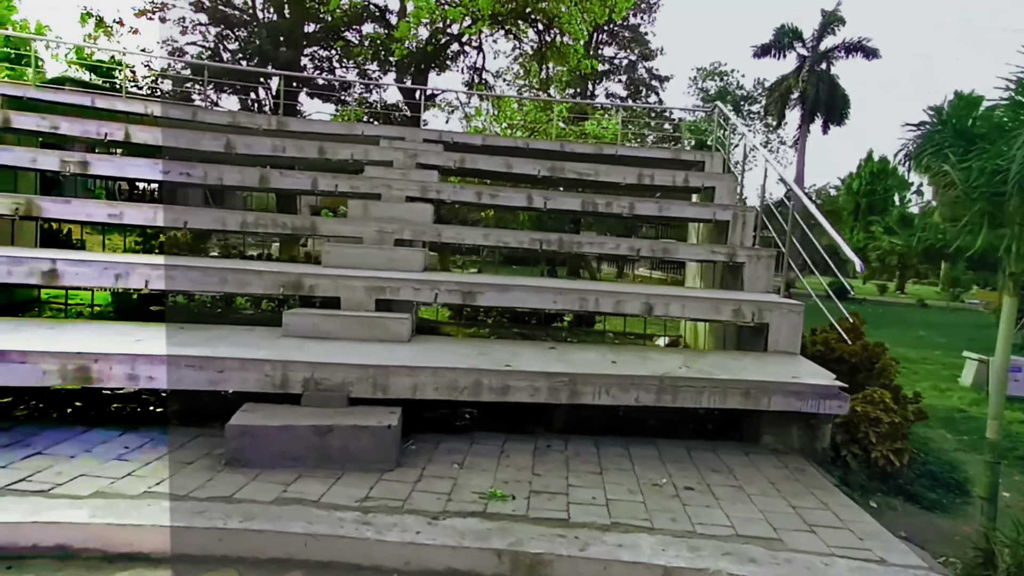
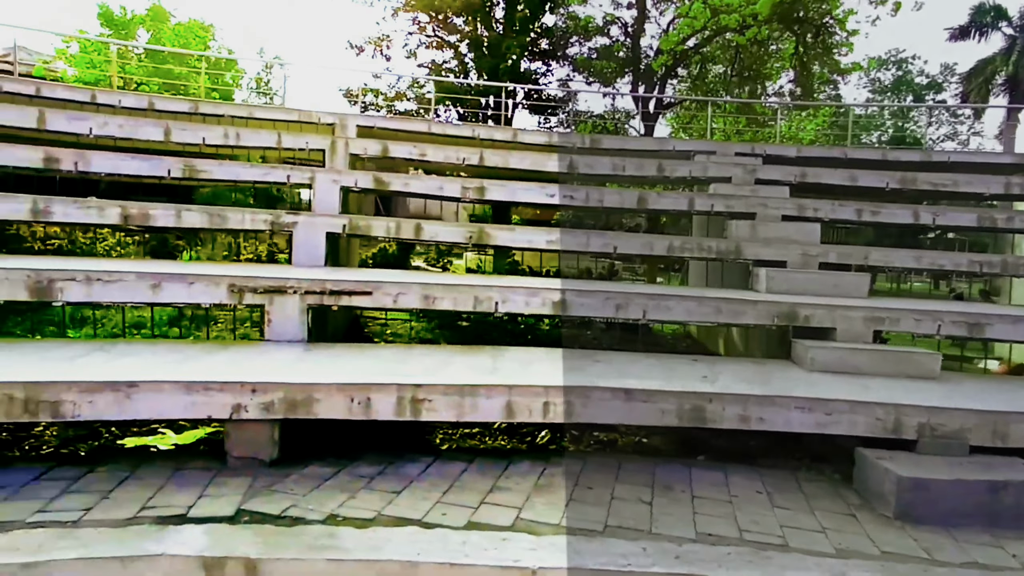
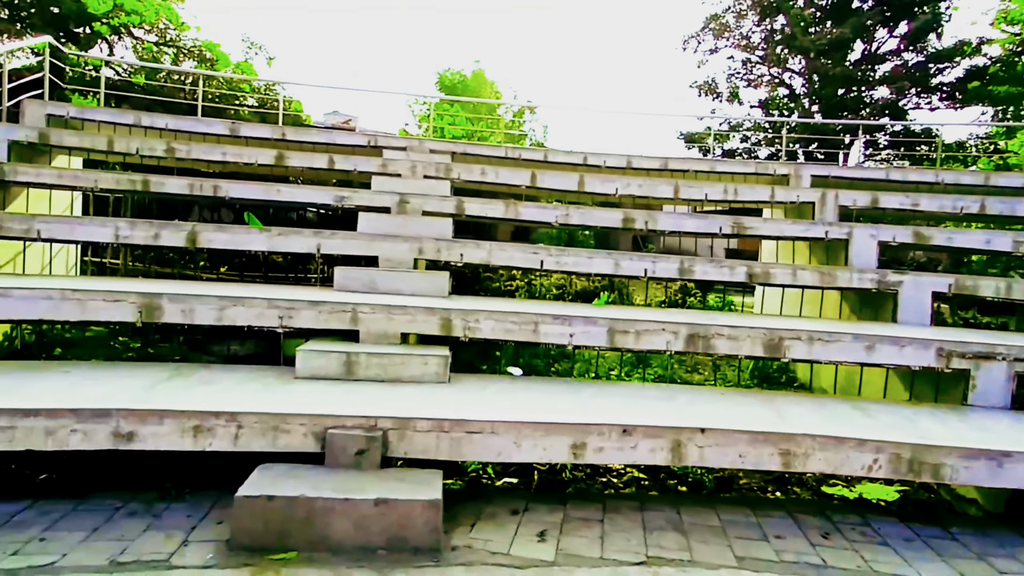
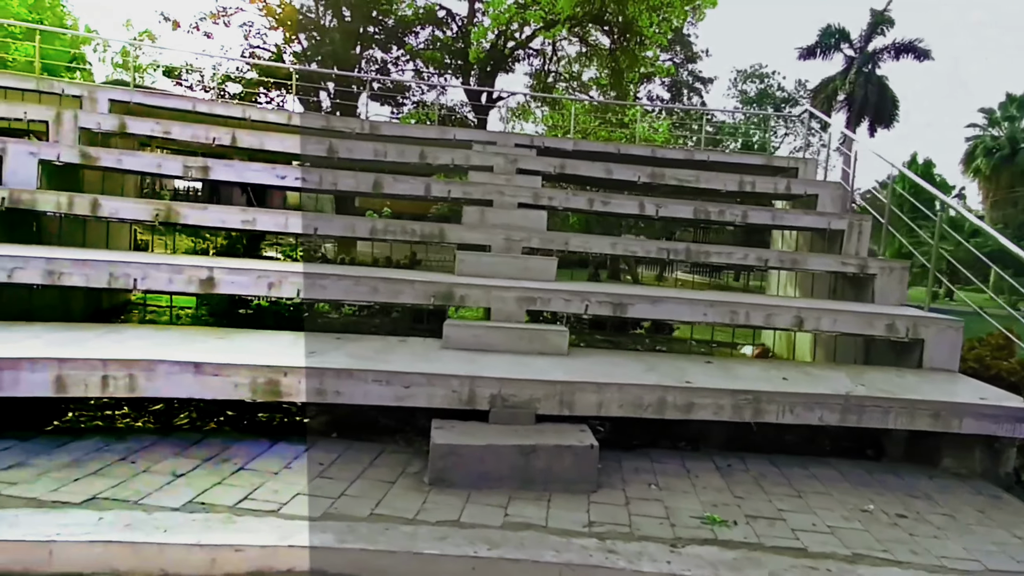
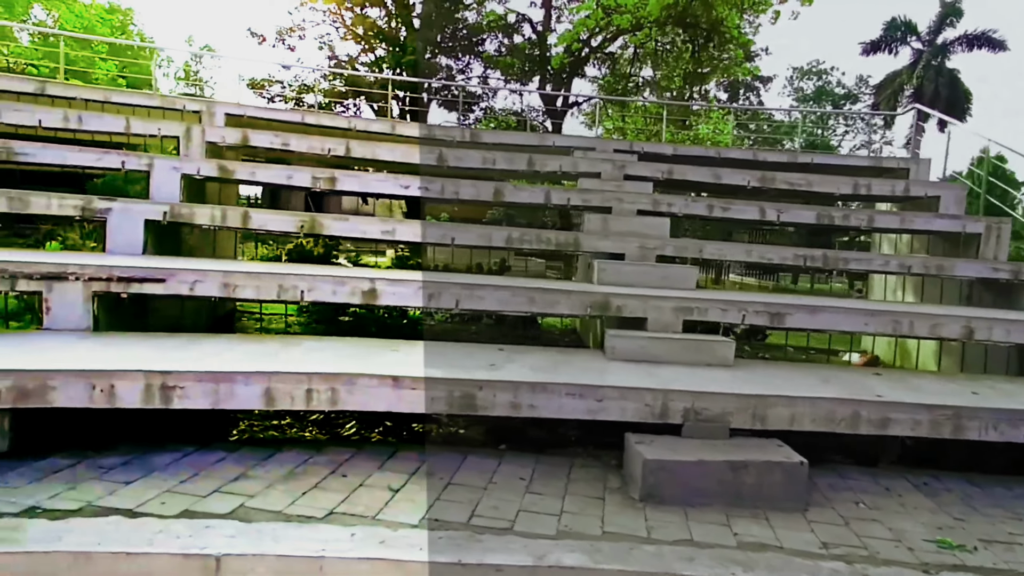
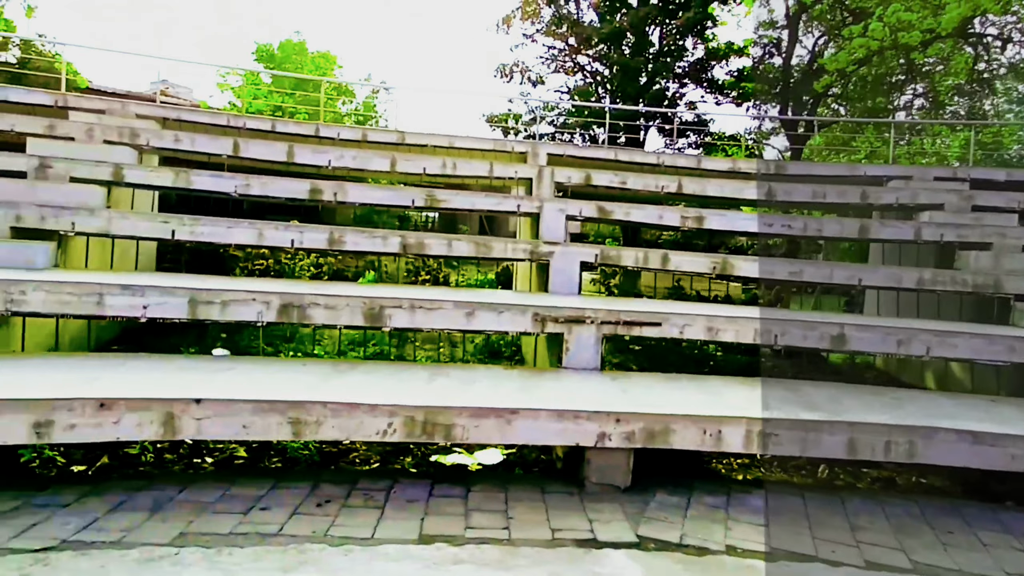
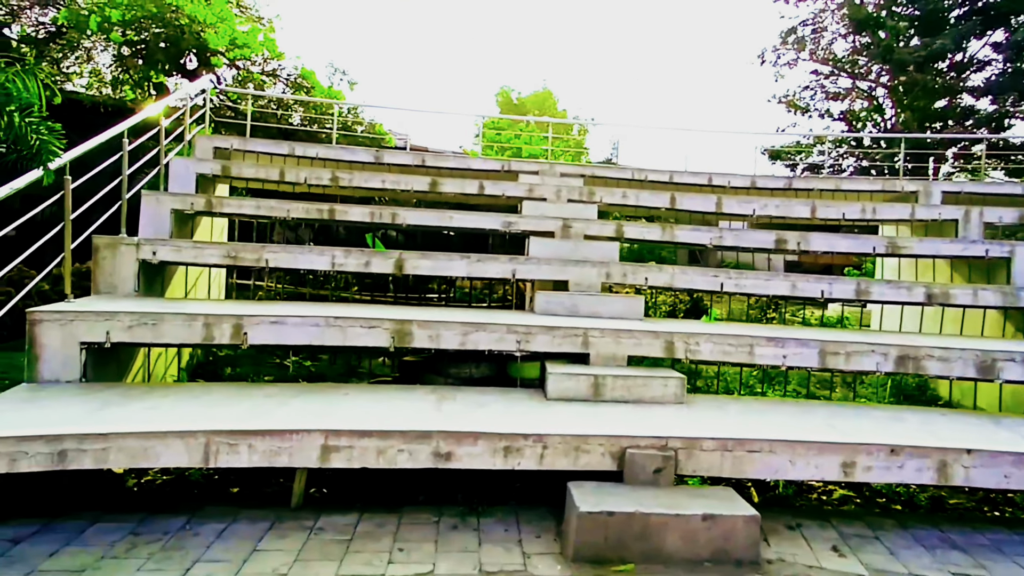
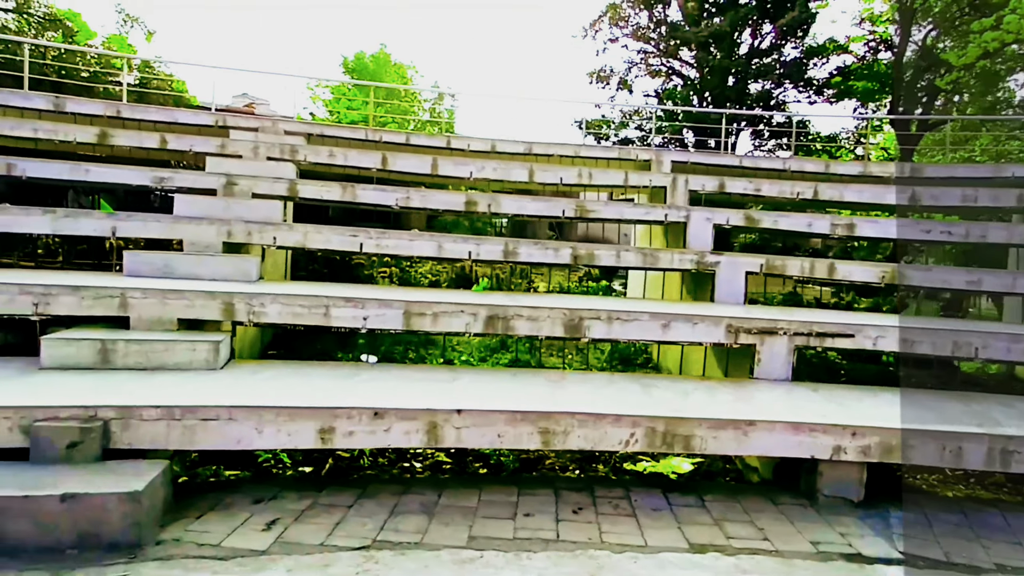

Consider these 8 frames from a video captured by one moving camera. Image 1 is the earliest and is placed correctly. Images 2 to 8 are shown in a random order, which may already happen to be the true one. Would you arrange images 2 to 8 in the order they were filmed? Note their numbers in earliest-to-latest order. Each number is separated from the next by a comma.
4, 5, 2, 6, 8, 3, 7
